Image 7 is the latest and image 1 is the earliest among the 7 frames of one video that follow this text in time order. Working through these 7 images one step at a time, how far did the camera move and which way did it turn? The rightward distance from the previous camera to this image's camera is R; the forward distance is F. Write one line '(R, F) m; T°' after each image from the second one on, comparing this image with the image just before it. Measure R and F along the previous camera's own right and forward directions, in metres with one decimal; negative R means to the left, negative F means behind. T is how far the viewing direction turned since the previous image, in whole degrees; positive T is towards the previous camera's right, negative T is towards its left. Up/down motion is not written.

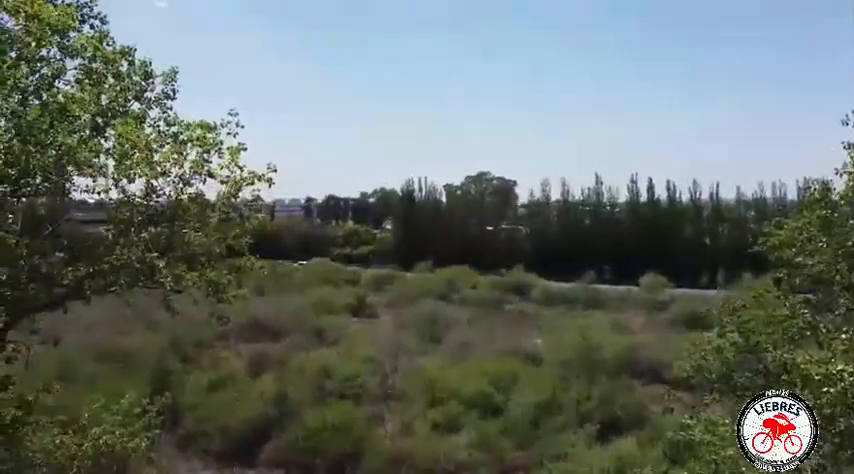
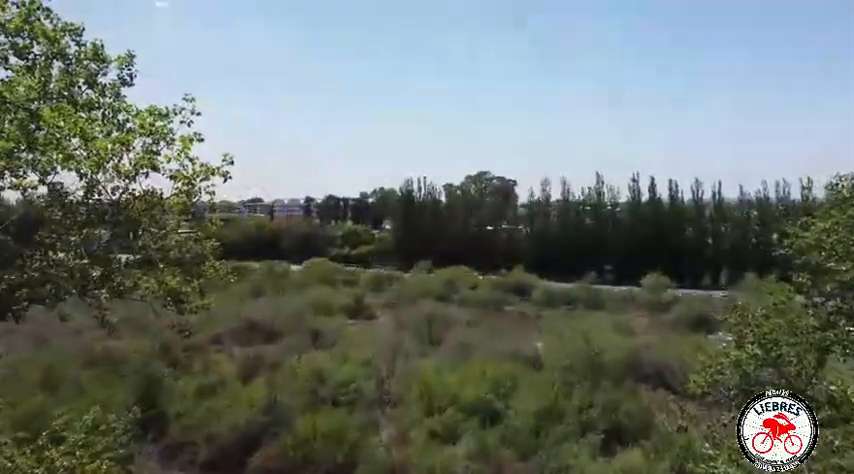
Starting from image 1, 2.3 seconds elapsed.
(+0.1, +0.6) m; 0°
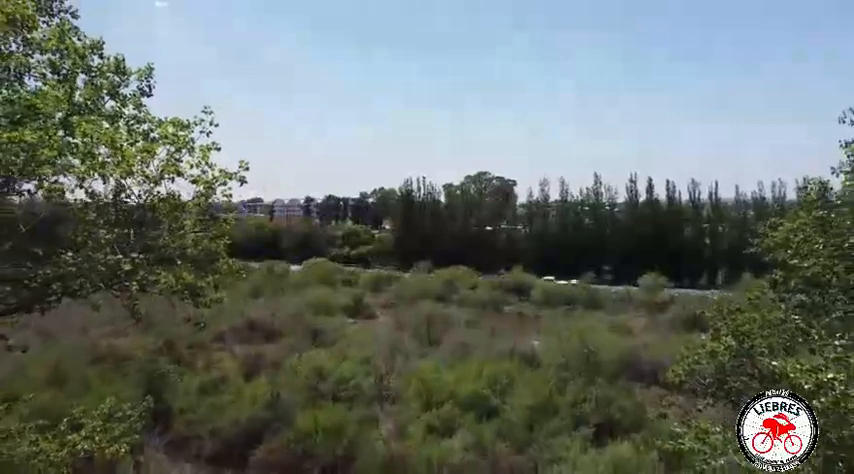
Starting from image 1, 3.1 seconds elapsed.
(0.0, -0.5) m; 0°
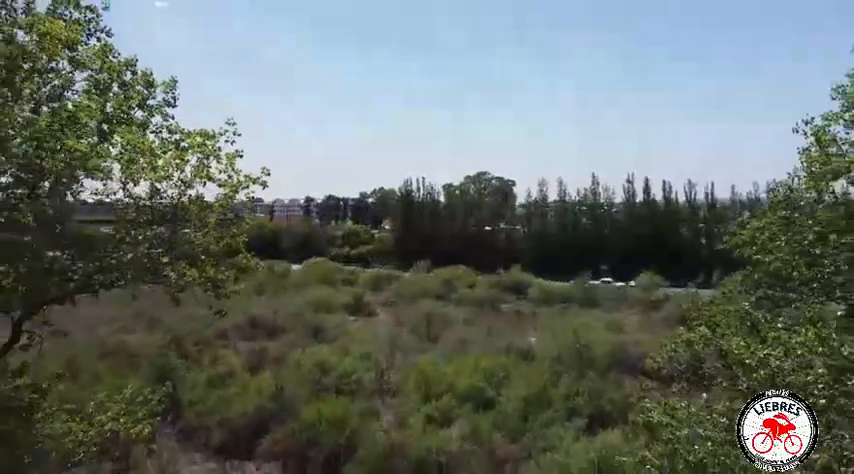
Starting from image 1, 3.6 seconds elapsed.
(0.0, -0.6) m; 0°
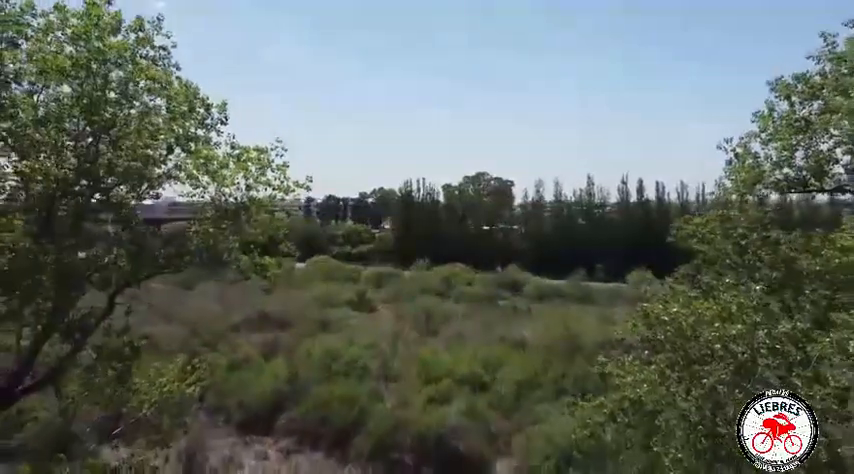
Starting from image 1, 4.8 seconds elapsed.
(0.0, -1.6) m; 0°
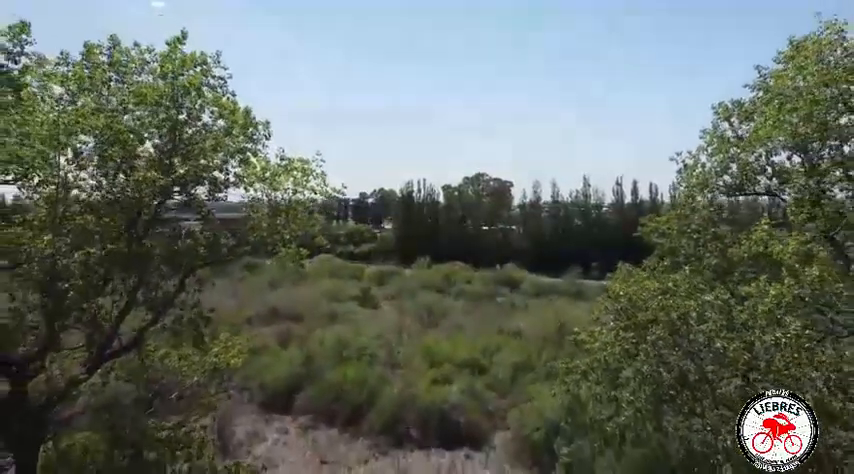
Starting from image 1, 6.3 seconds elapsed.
(-0.1, -1.7) m; 0°
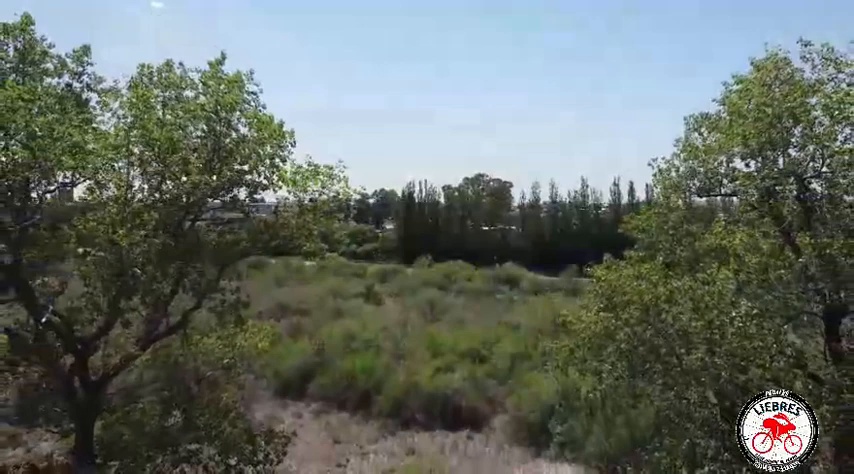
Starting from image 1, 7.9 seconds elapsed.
(-0.1, -1.3) m; 0°
